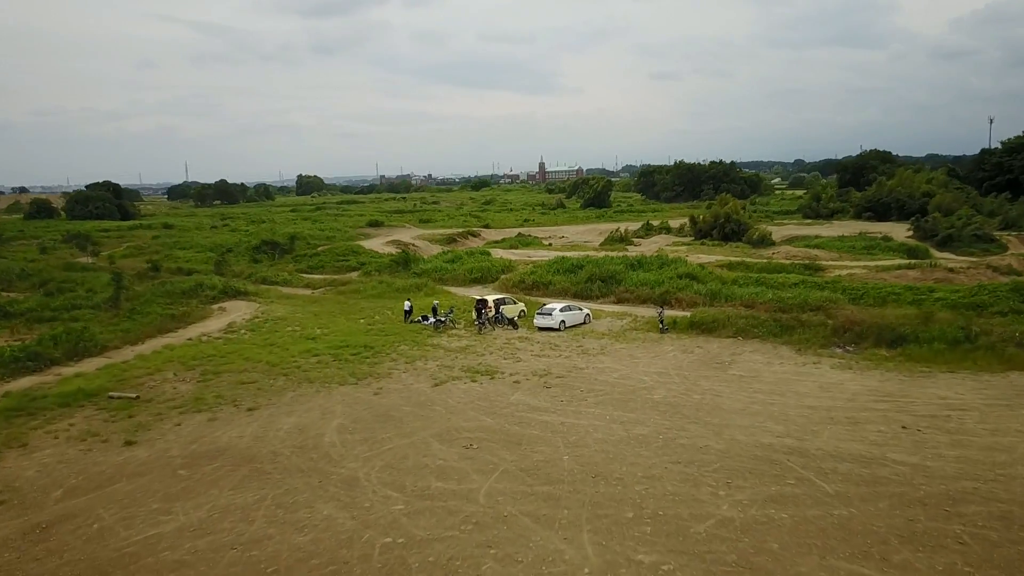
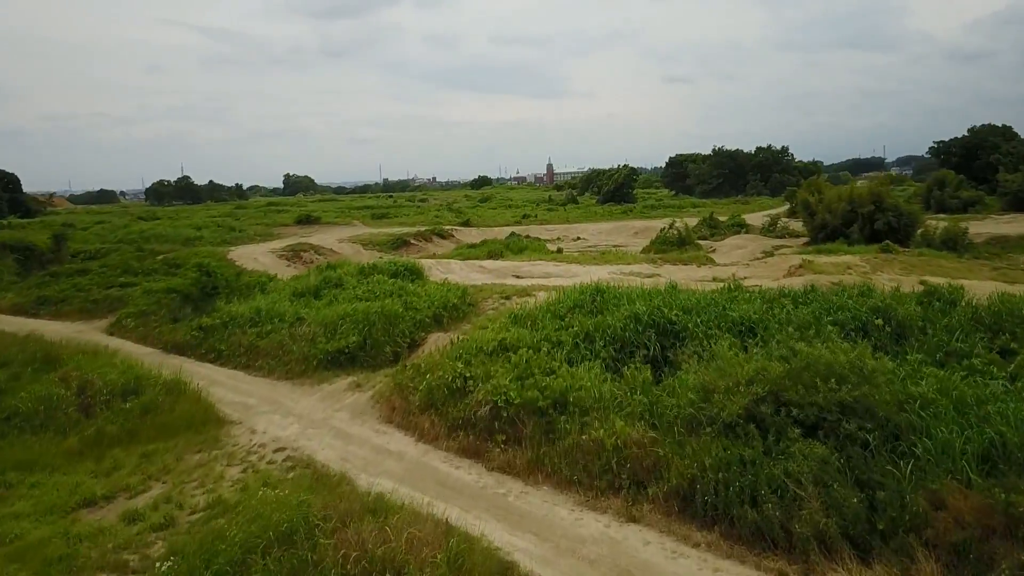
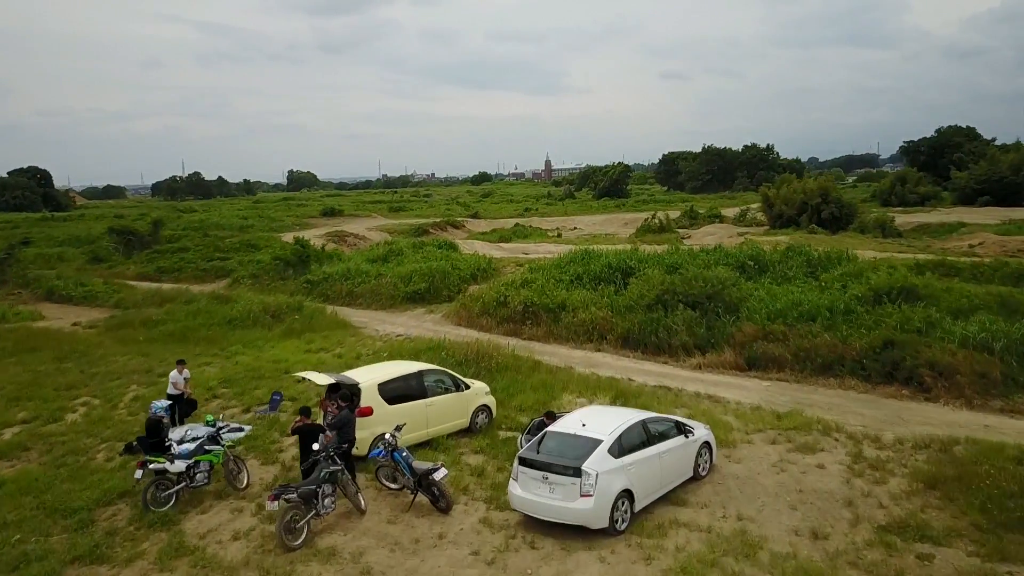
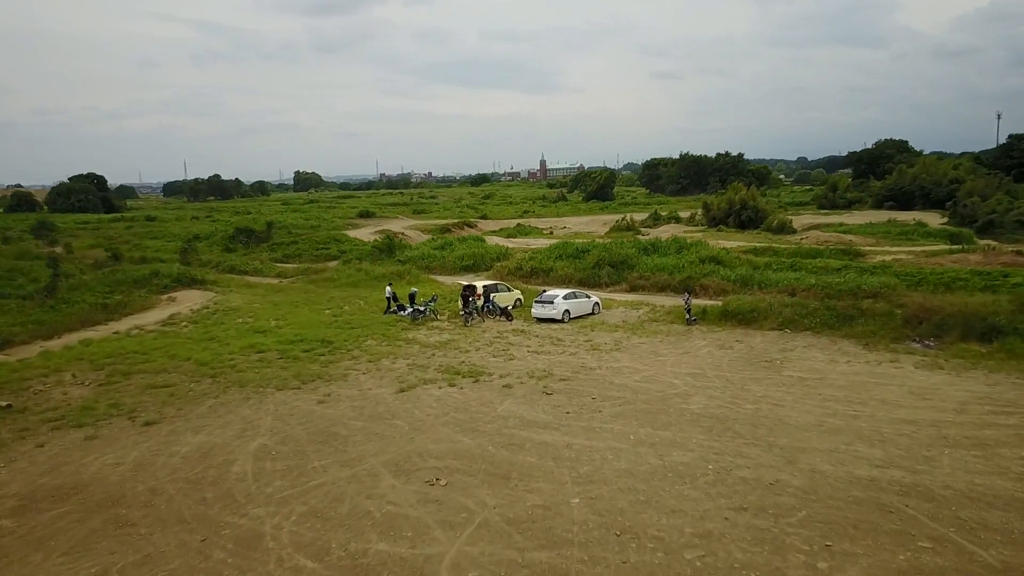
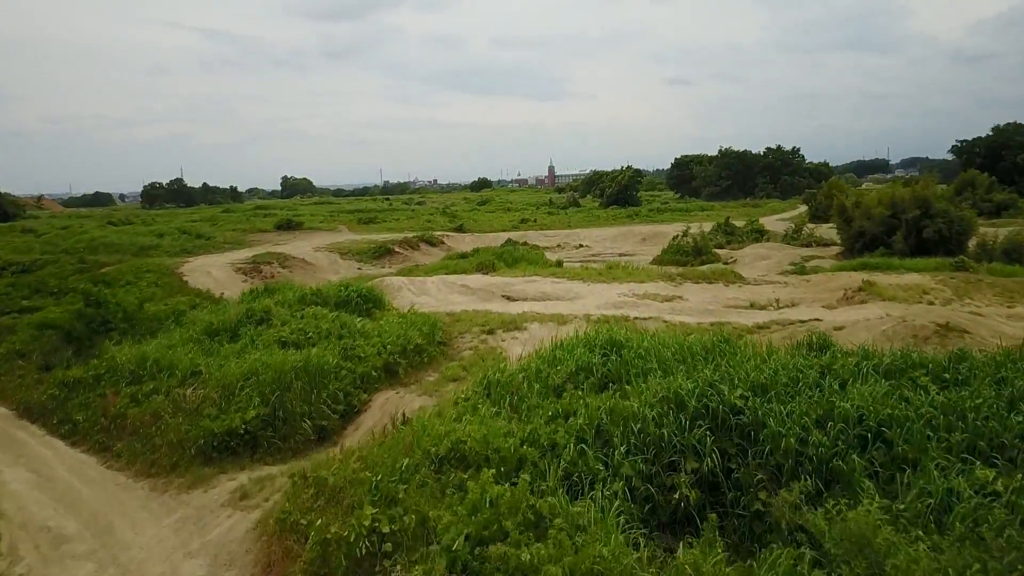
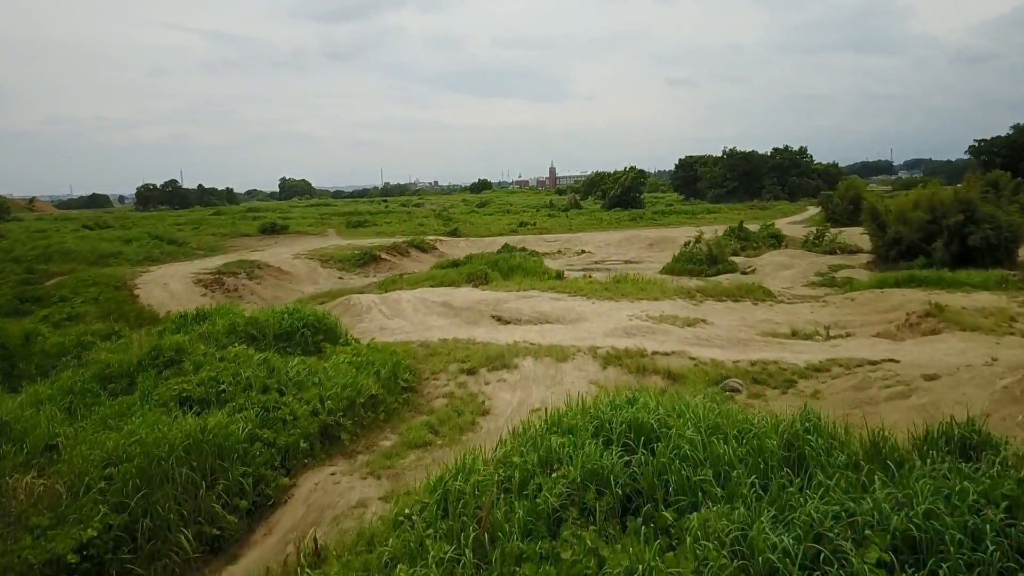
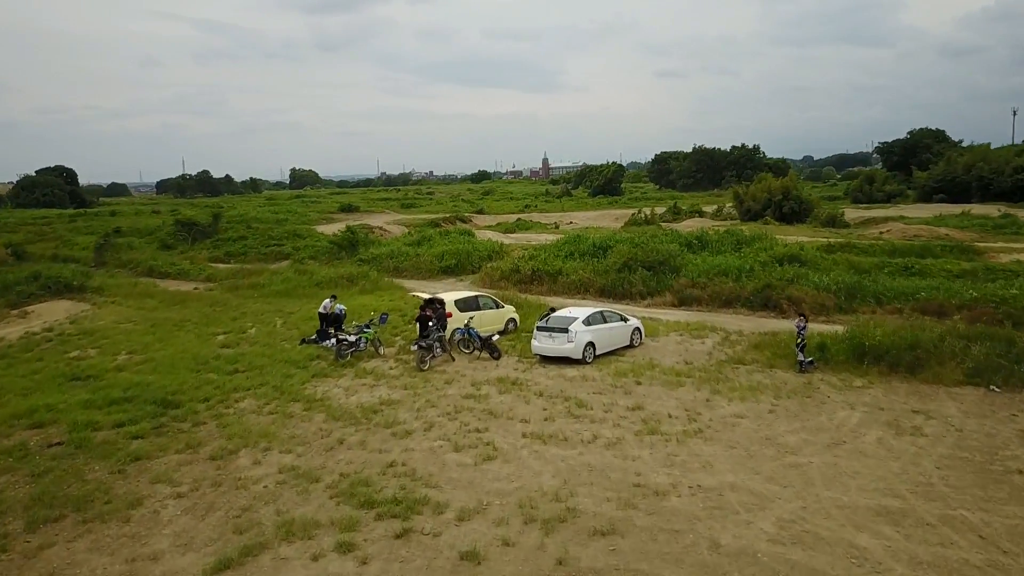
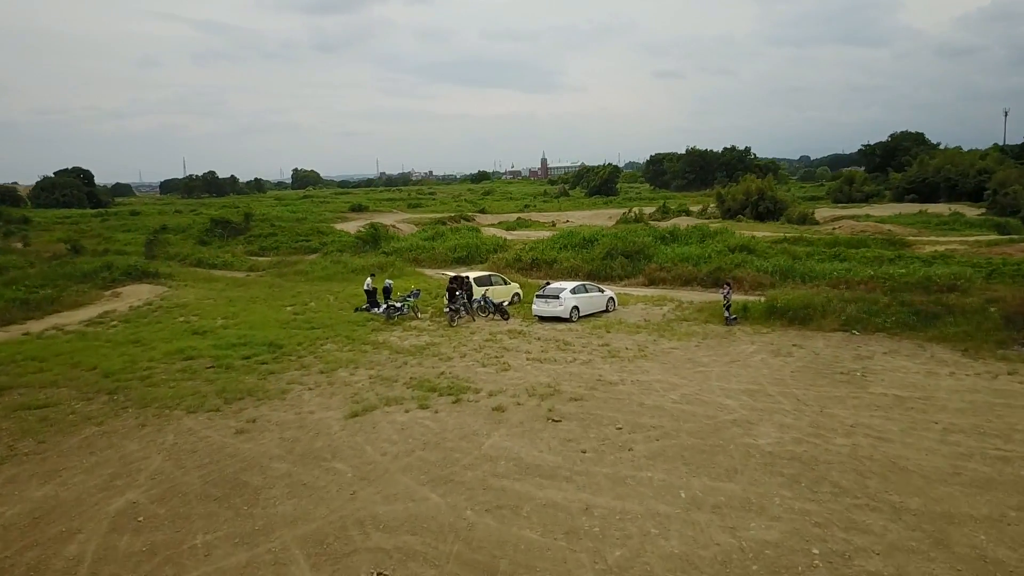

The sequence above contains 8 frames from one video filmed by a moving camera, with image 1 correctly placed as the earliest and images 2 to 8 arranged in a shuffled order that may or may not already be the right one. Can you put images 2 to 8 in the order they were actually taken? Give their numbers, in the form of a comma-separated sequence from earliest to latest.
4, 8, 7, 3, 2, 5, 6
